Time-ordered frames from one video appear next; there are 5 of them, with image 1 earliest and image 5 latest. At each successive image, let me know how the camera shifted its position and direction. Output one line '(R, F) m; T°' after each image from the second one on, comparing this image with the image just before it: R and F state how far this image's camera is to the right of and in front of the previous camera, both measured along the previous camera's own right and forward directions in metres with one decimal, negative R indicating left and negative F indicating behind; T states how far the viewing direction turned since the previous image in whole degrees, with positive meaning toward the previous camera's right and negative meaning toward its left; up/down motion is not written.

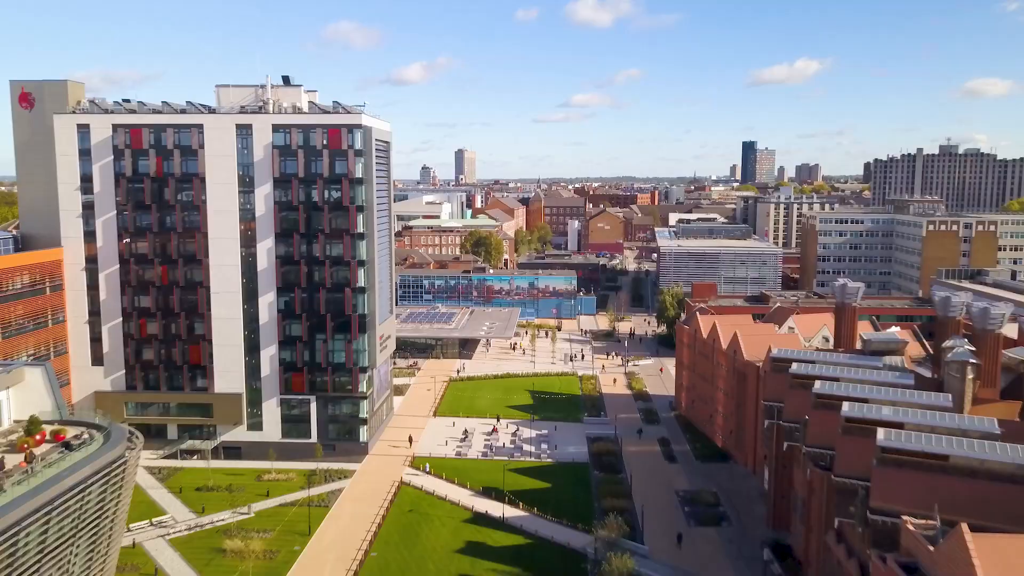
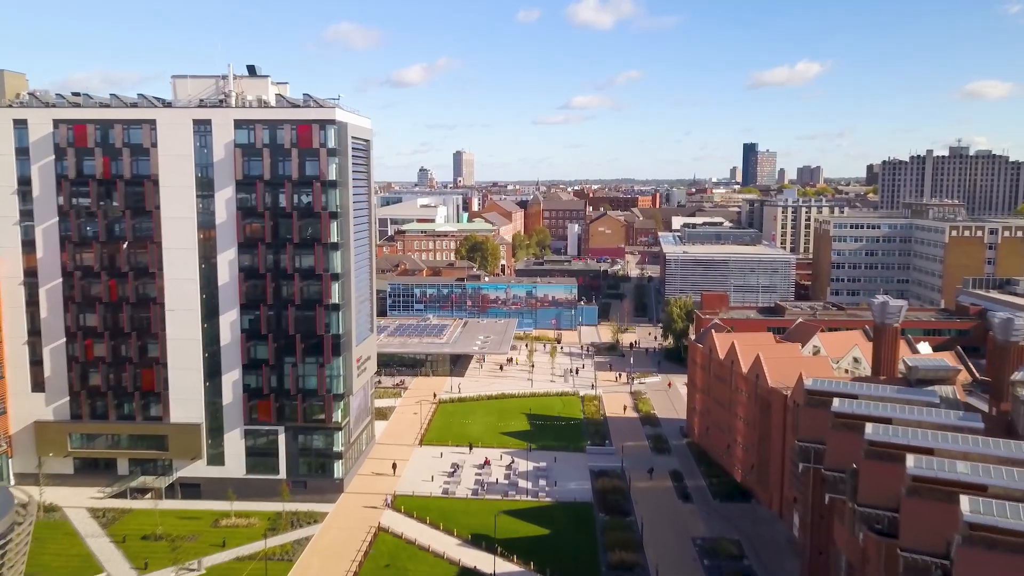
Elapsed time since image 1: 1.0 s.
(+0.2, +5.8) m; 0°
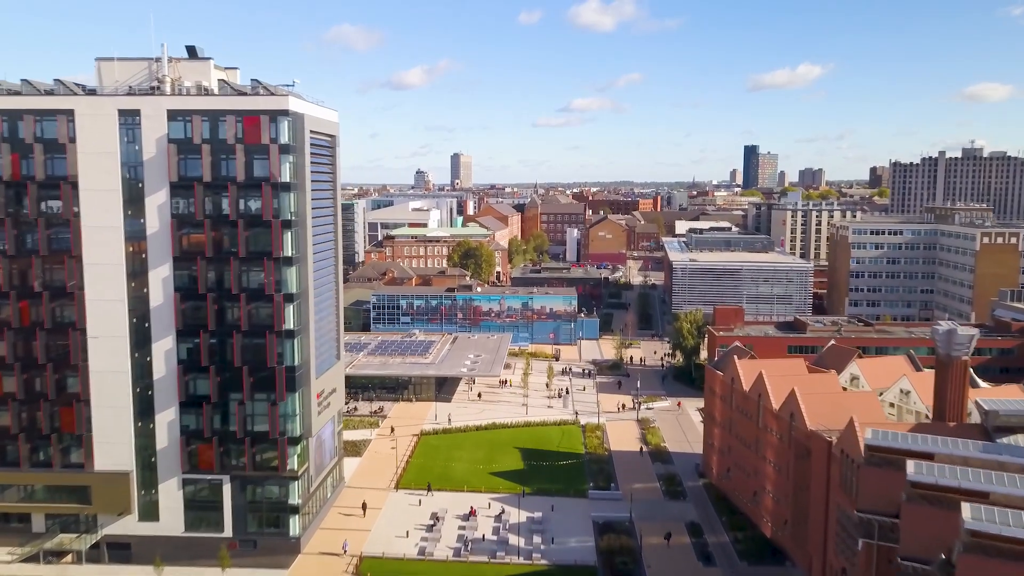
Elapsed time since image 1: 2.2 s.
(+0.4, +7.2) m; 0°
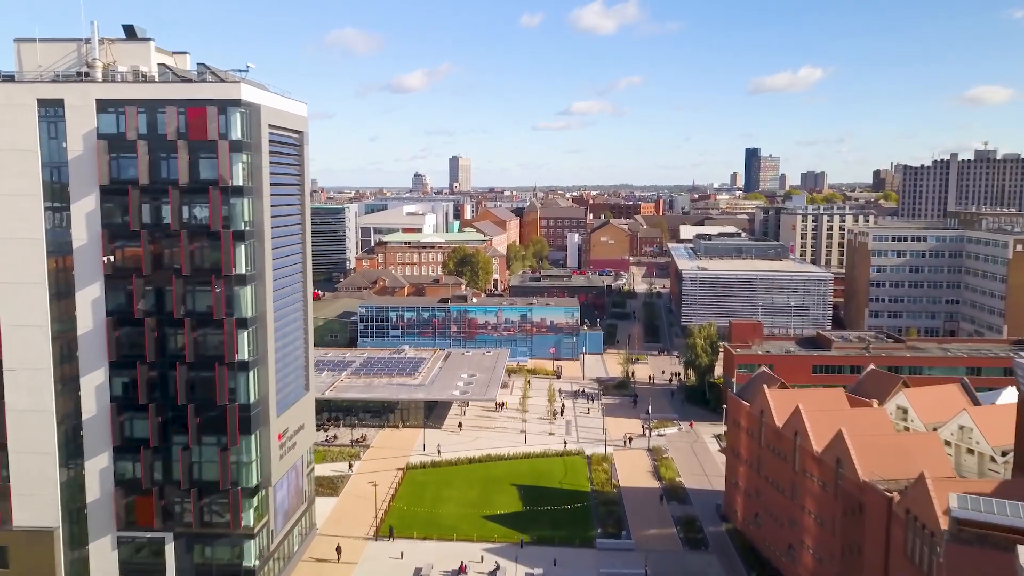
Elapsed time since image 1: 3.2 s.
(+0.1, +5.9) m; 0°
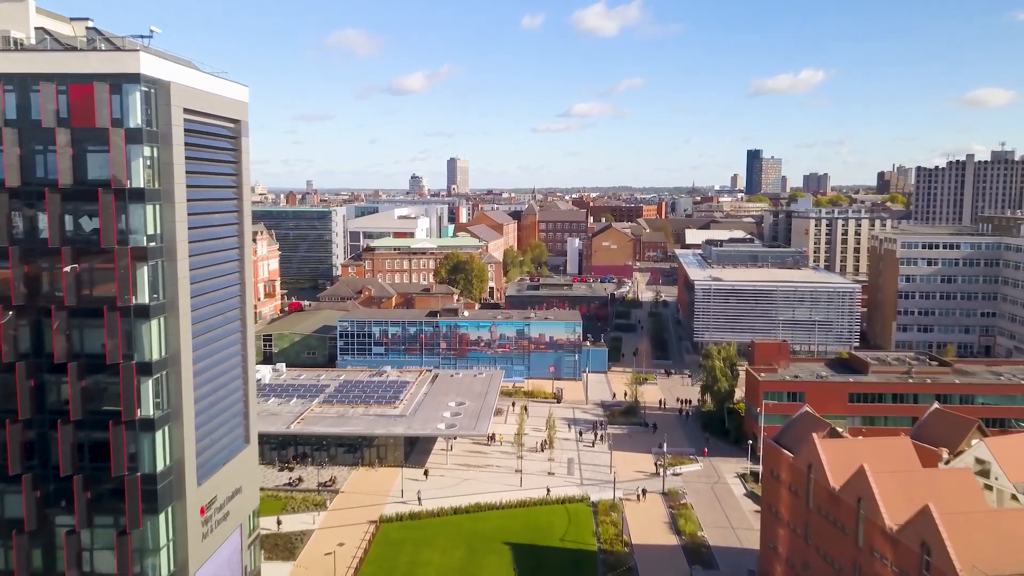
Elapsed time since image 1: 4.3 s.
(+0.3, +7.4) m; 0°
